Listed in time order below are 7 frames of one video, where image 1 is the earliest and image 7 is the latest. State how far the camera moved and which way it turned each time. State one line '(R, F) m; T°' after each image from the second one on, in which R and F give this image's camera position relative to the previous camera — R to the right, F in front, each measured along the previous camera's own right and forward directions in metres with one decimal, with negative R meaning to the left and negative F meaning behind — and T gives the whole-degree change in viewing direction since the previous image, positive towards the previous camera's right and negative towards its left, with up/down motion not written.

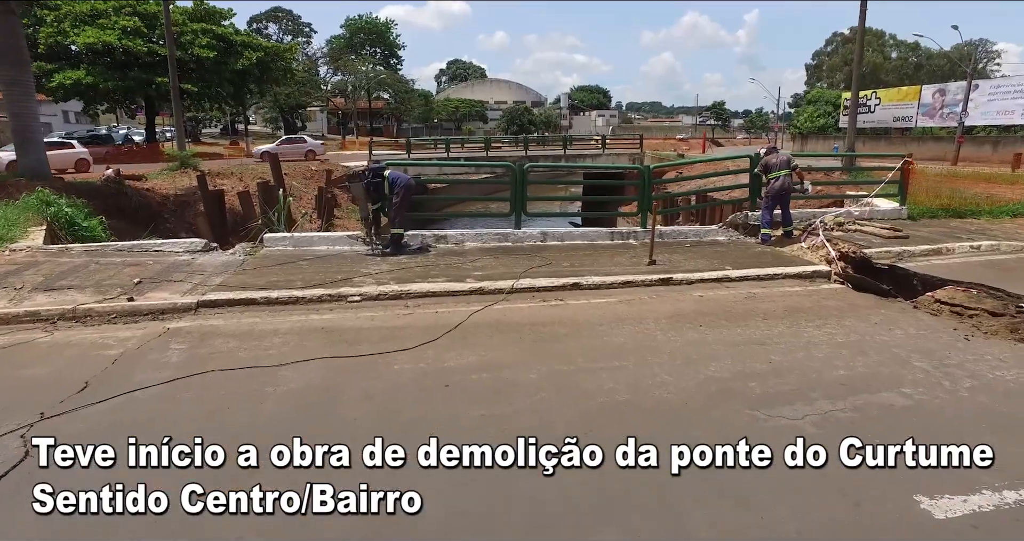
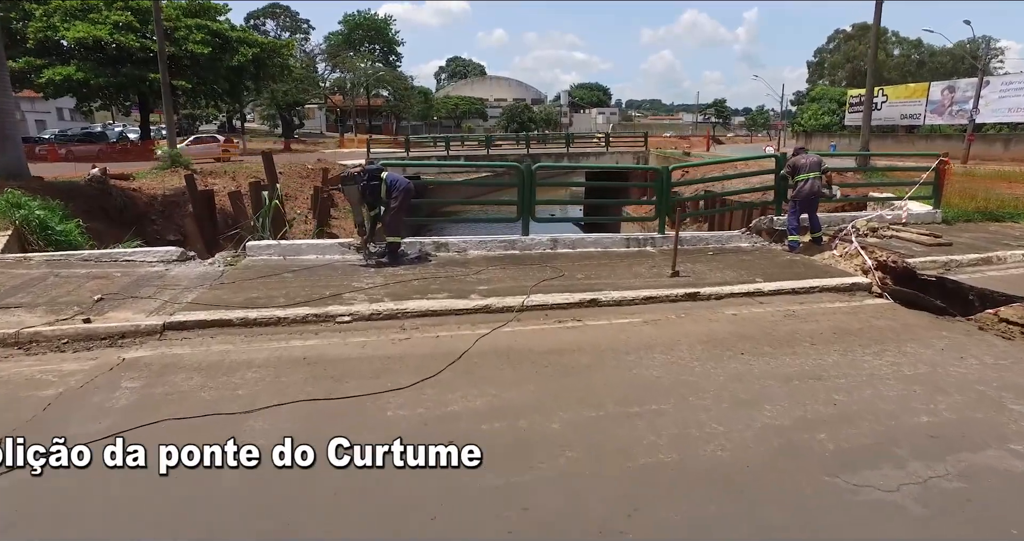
(-0.1, +0.7) m; 0°
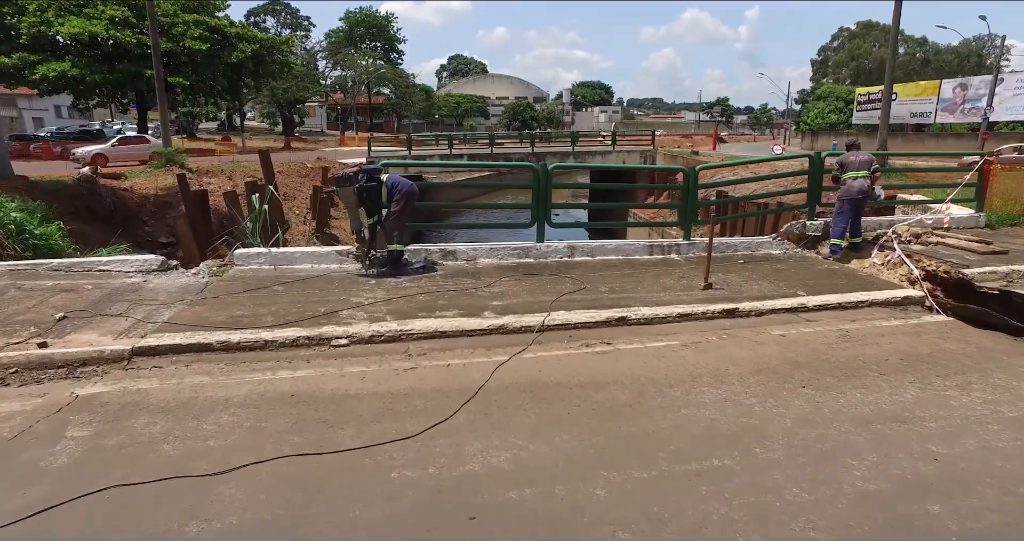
(-0.2, +0.7) m; 0°
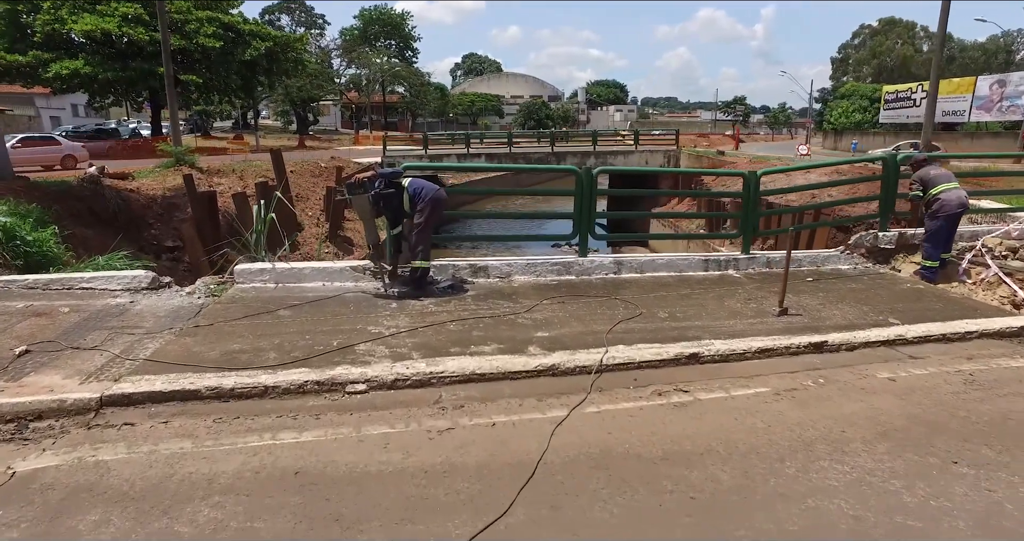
(-0.3, +0.9) m; -1°
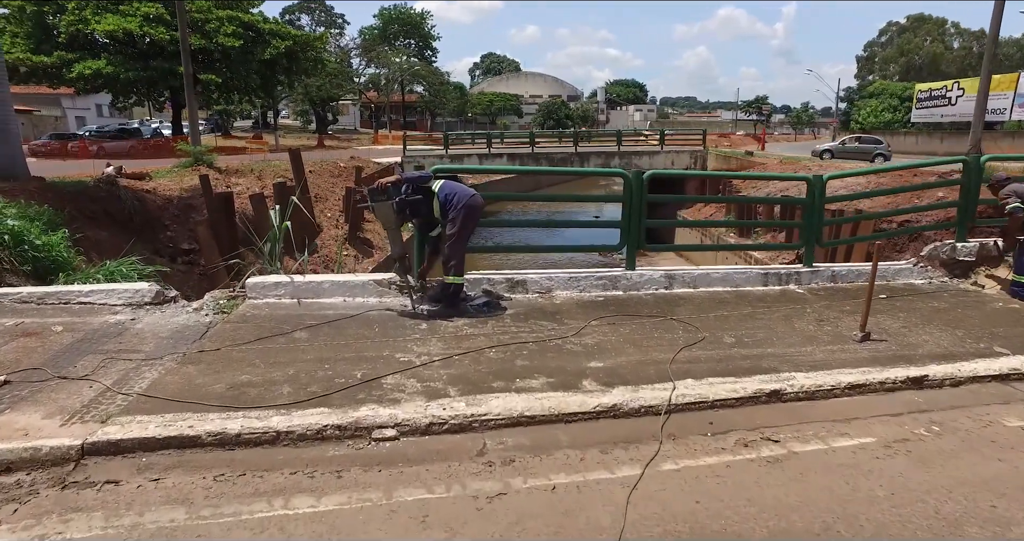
(-0.2, +0.6) m; -2°
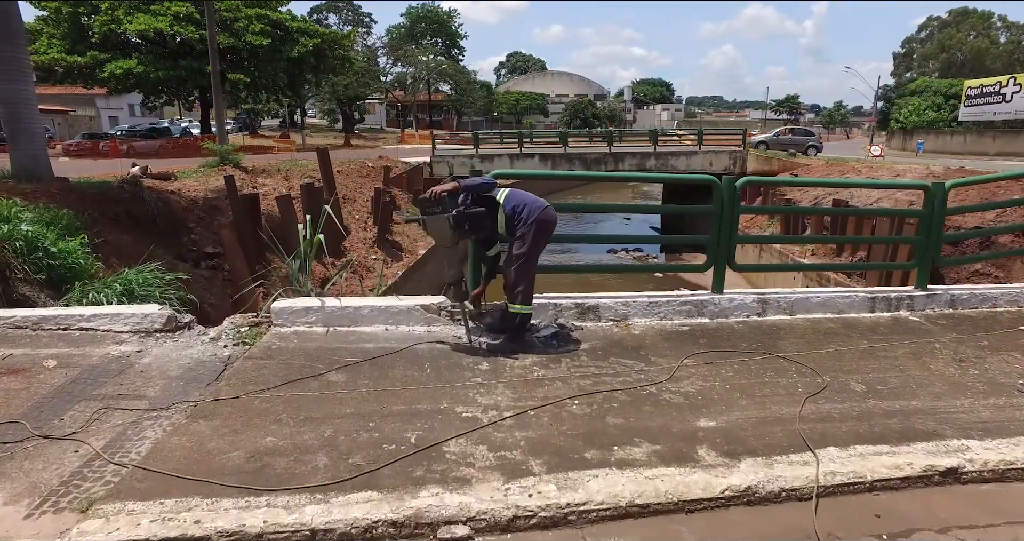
(-0.4, +0.8) m; -2°
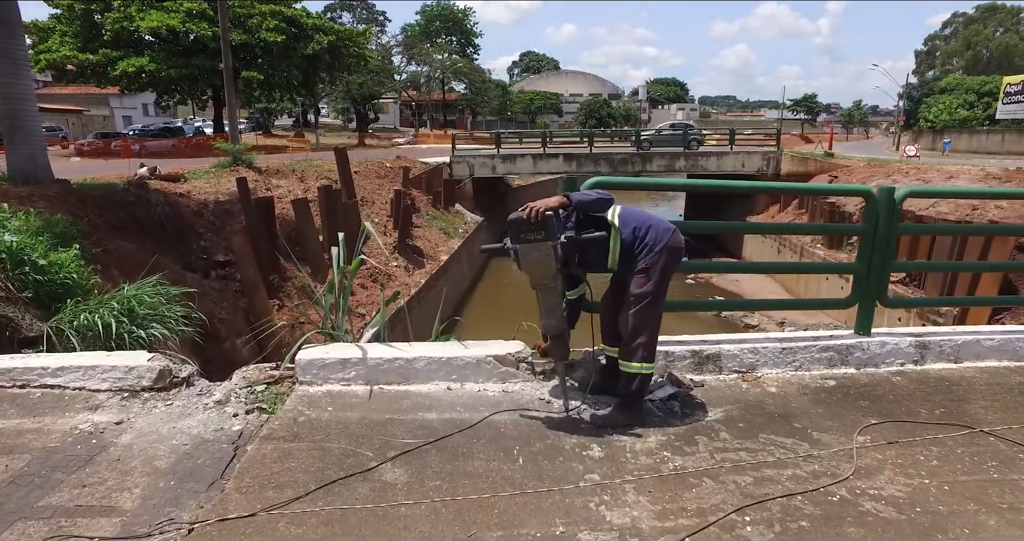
(-0.5, +1.1) m; -1°
